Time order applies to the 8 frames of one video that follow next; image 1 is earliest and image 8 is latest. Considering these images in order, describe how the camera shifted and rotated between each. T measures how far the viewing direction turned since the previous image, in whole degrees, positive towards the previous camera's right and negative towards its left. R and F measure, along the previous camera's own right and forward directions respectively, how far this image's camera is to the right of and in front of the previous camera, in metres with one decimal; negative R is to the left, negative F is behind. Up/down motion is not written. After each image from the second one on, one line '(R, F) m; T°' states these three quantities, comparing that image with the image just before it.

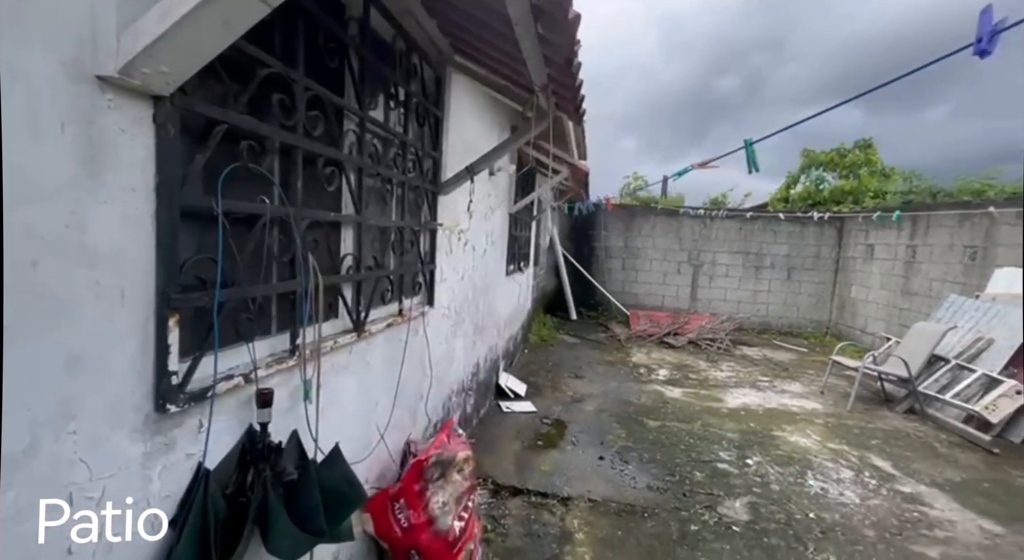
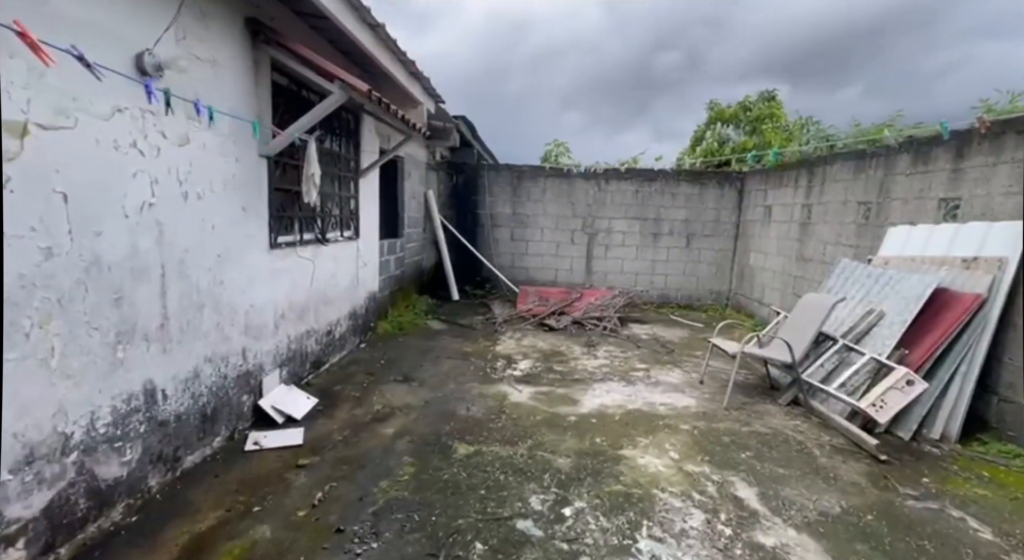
(+1.0, +1.1) m; +7°
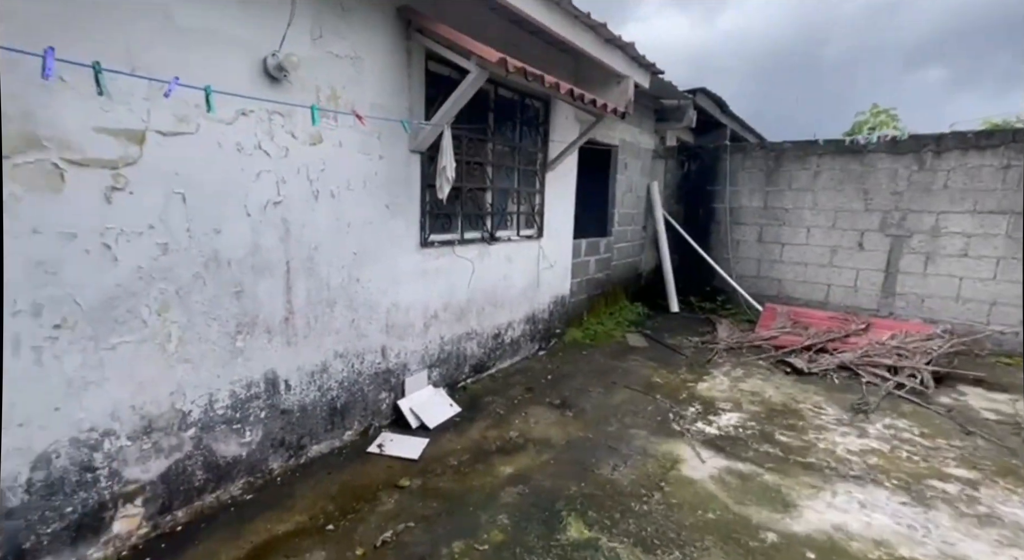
(+0.6, +0.9) m; -35°
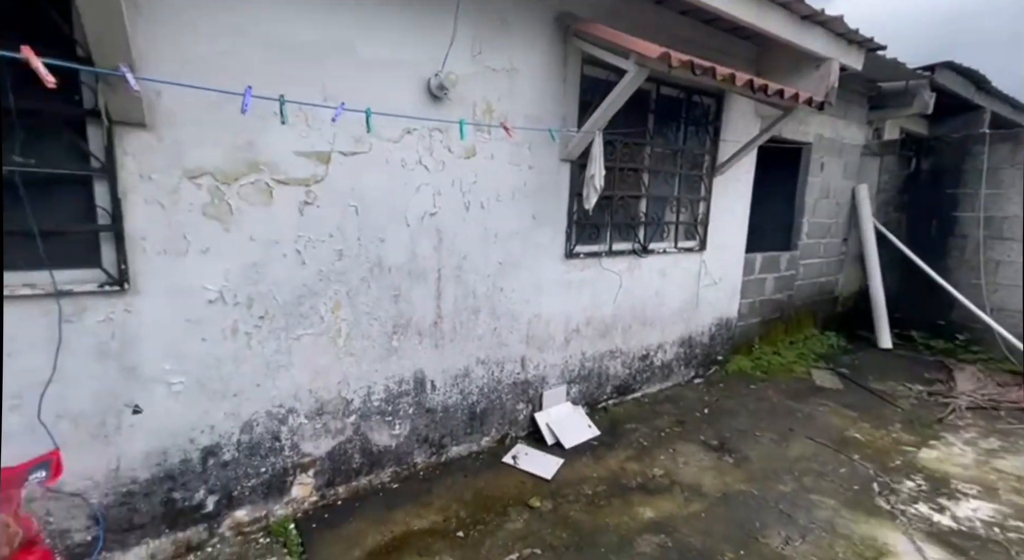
(+0.2, +0.2) m; -21°
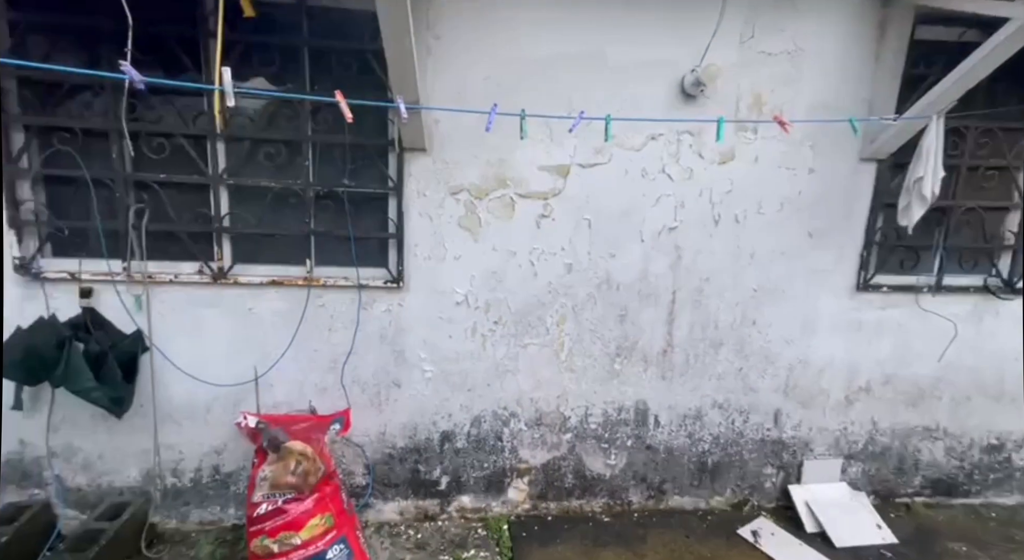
(+0.2, +0.3) m; -33°
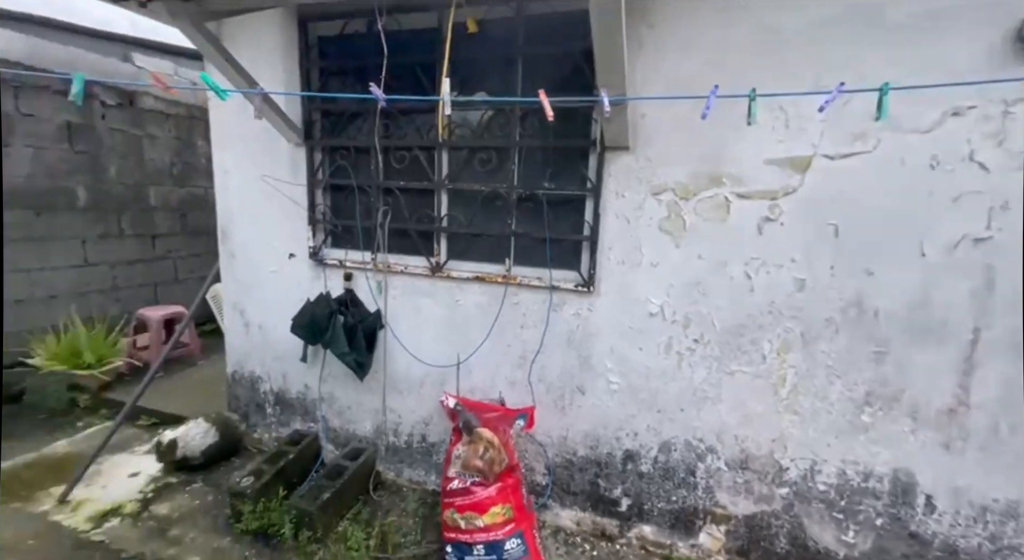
(+0.1, +0.2) m; -26°
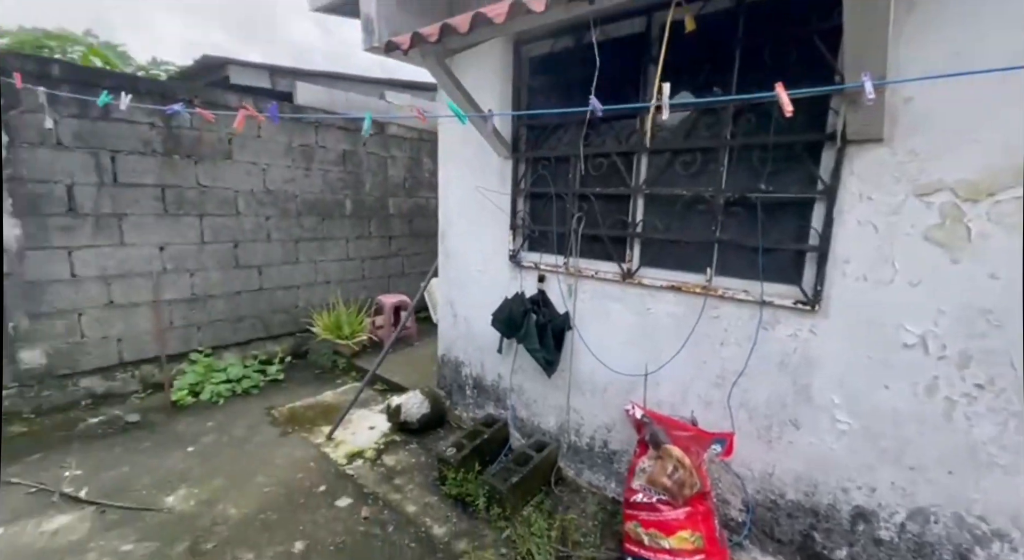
(0.0, 0.0) m; -21°
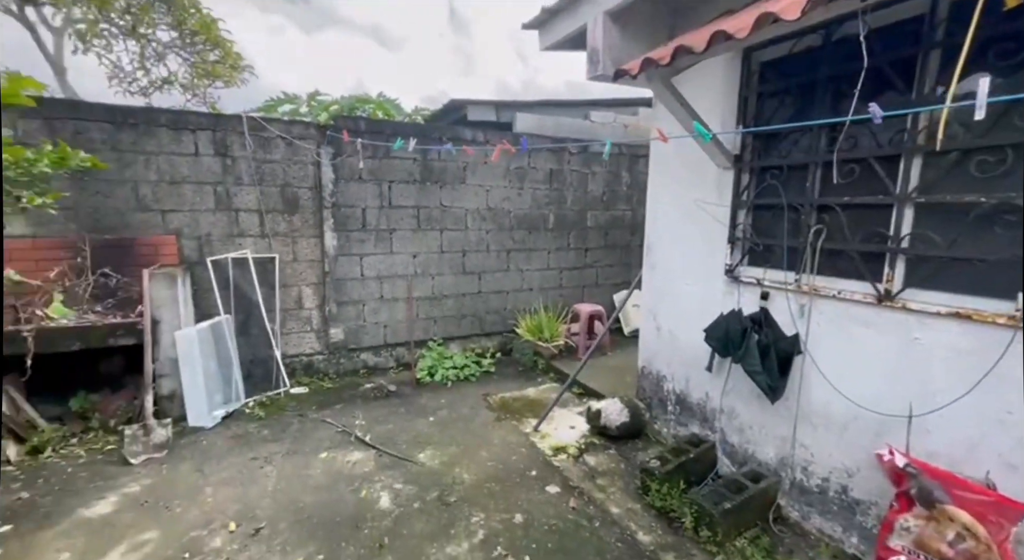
(0.0, -0.1) m; -22°
